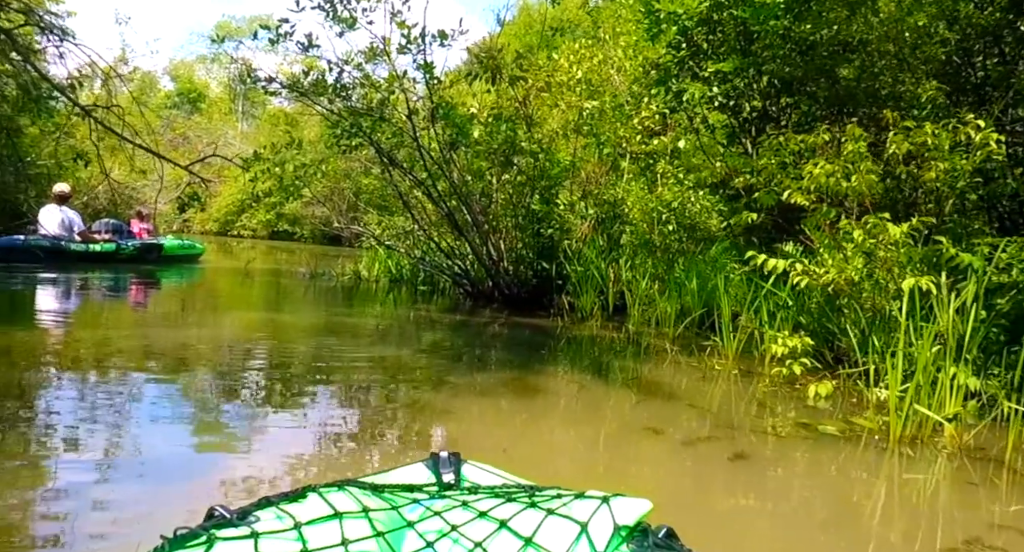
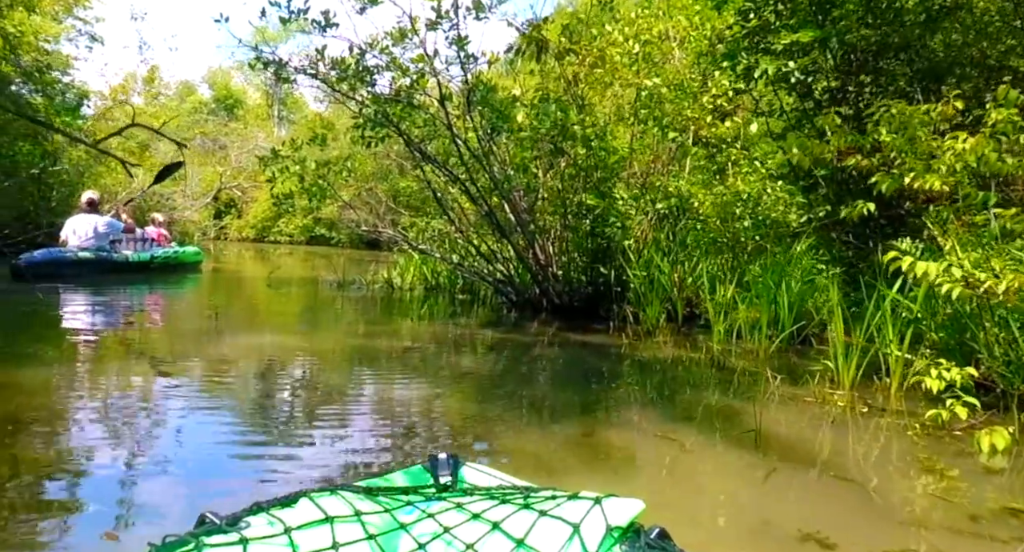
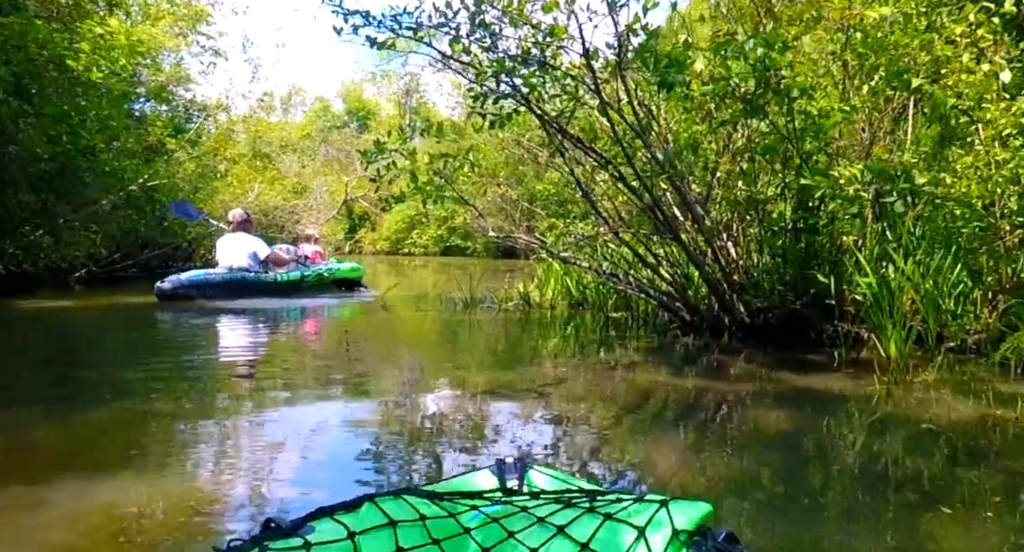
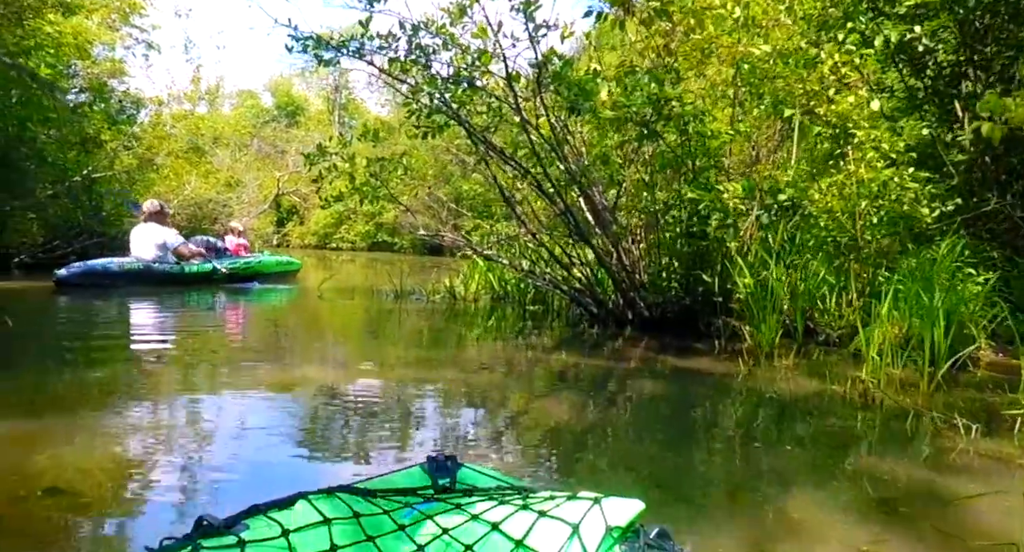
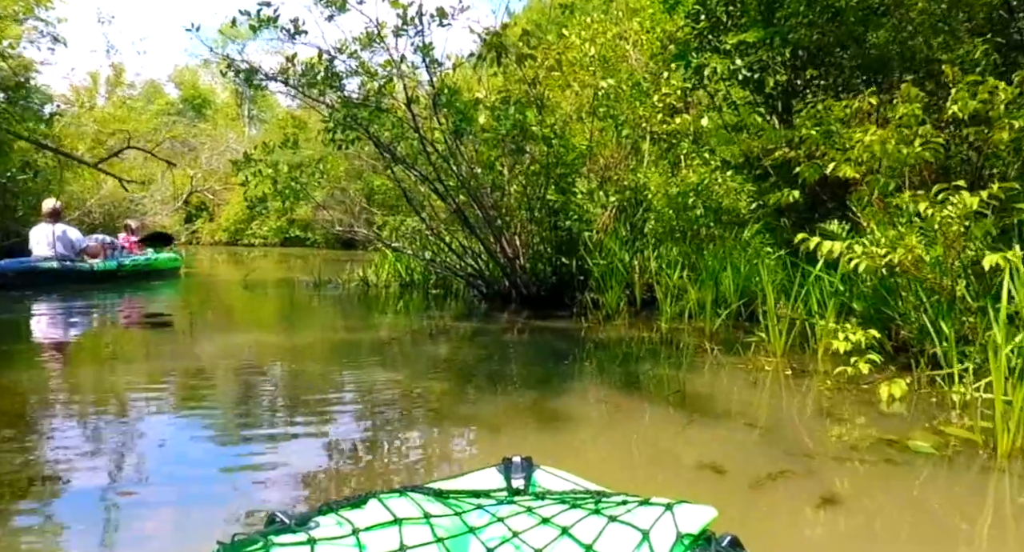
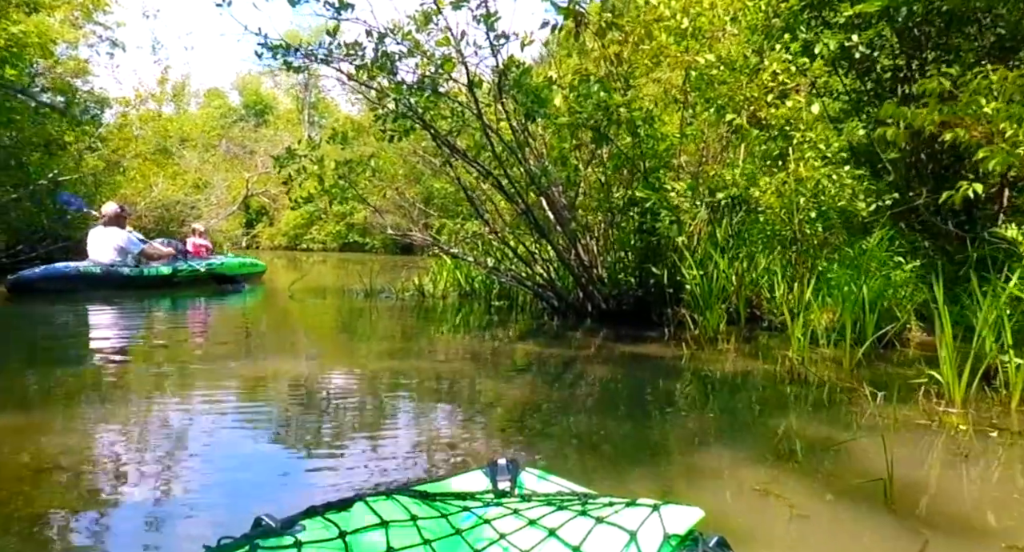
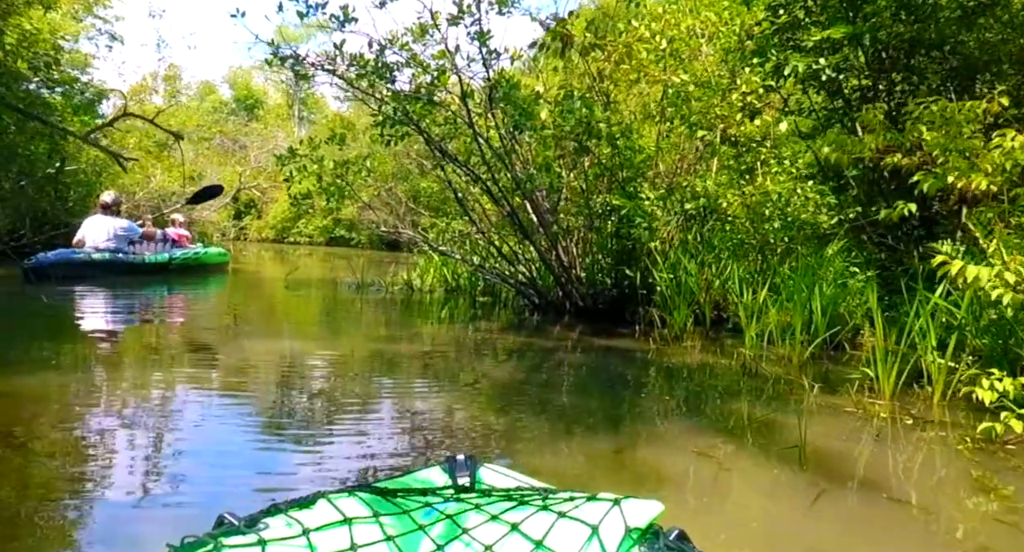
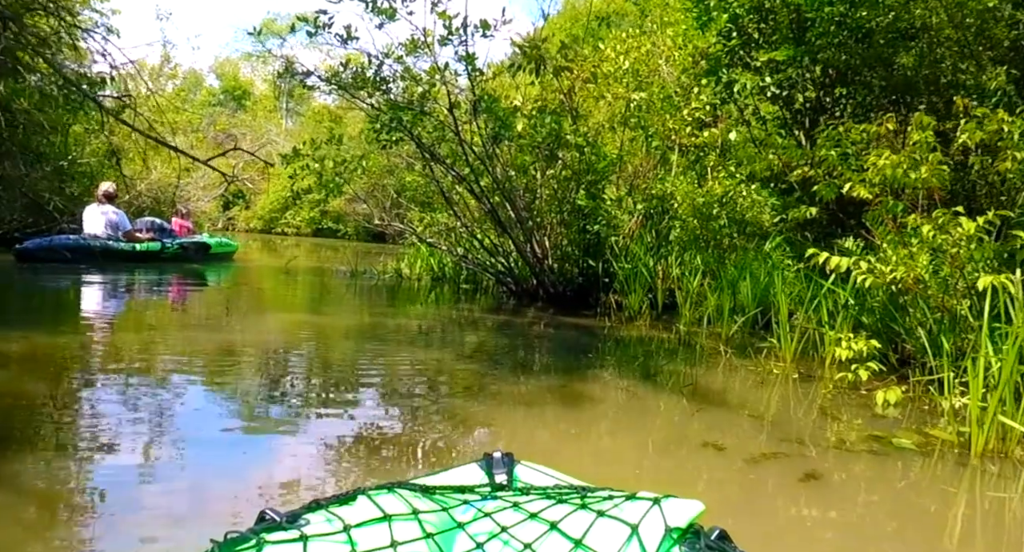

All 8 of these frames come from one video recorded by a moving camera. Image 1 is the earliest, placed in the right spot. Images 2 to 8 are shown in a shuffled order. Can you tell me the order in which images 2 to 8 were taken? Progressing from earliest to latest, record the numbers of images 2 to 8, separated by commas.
8, 5, 2, 7, 6, 4, 3
